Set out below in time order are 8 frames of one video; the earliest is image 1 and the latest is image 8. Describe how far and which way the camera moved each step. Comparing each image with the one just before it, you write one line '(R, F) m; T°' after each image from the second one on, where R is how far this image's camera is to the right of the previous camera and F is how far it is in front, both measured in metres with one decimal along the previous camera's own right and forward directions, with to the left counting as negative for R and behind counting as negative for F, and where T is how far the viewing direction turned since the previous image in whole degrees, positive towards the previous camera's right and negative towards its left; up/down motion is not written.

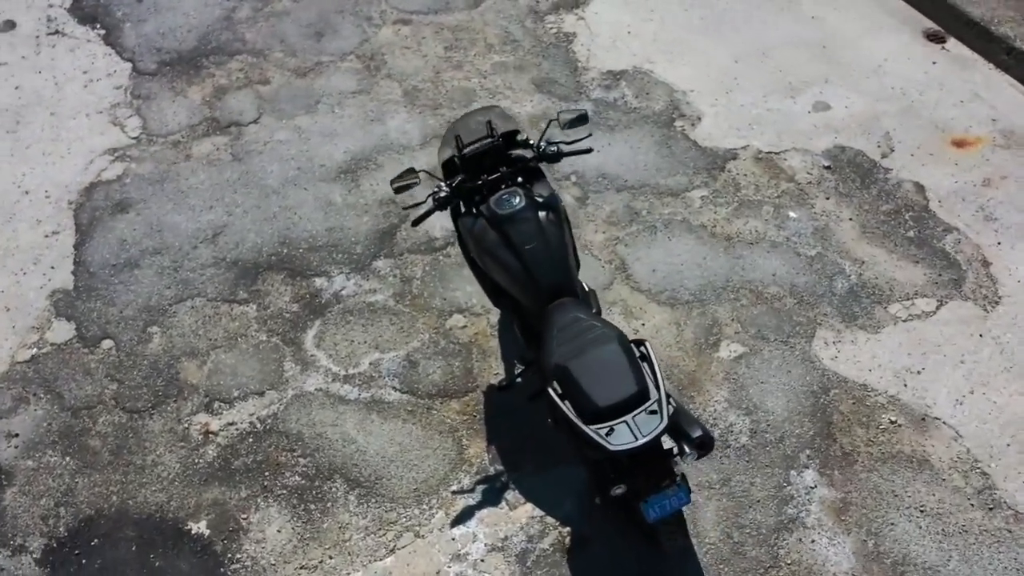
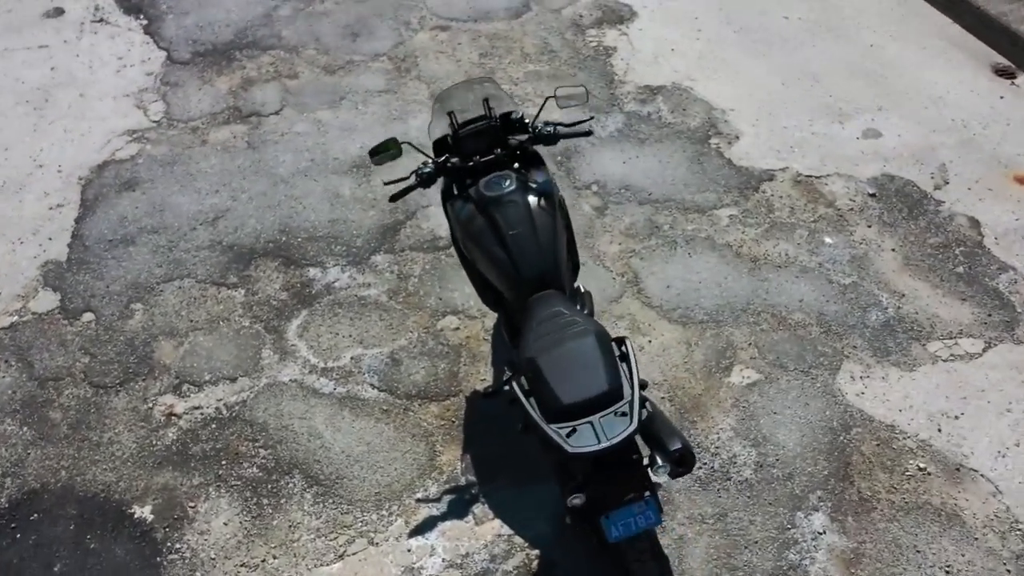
(+0.3, +0.4) m; -4°
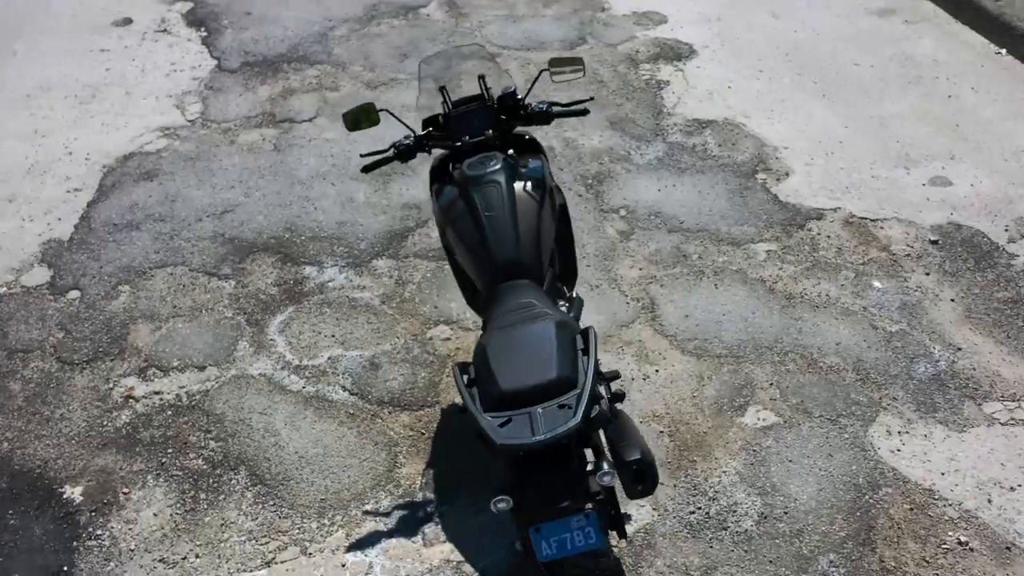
(+0.4, +0.4) m; -6°
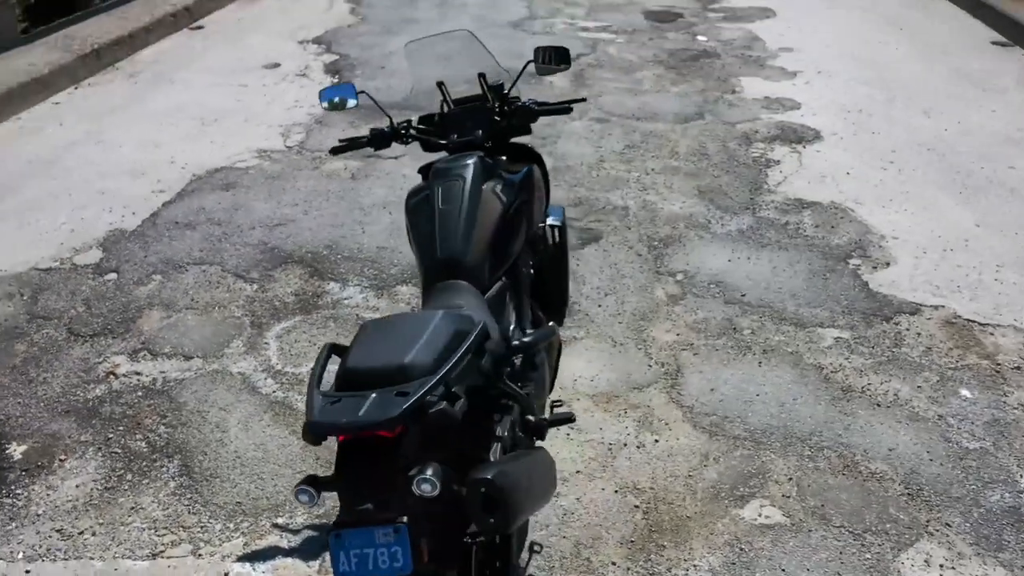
(+0.8, +0.5) m; -13°
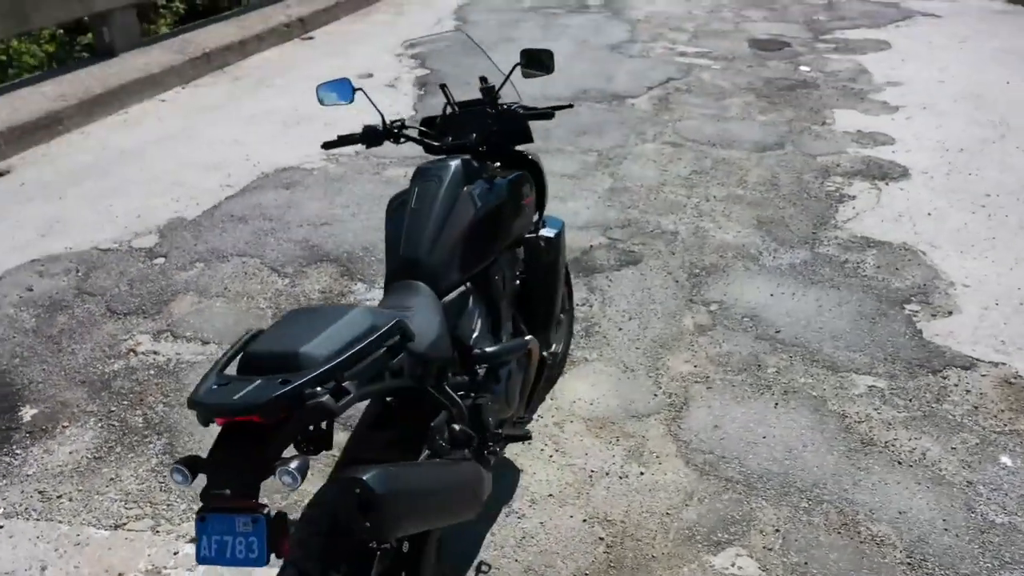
(+0.5, +0.1) m; -8°
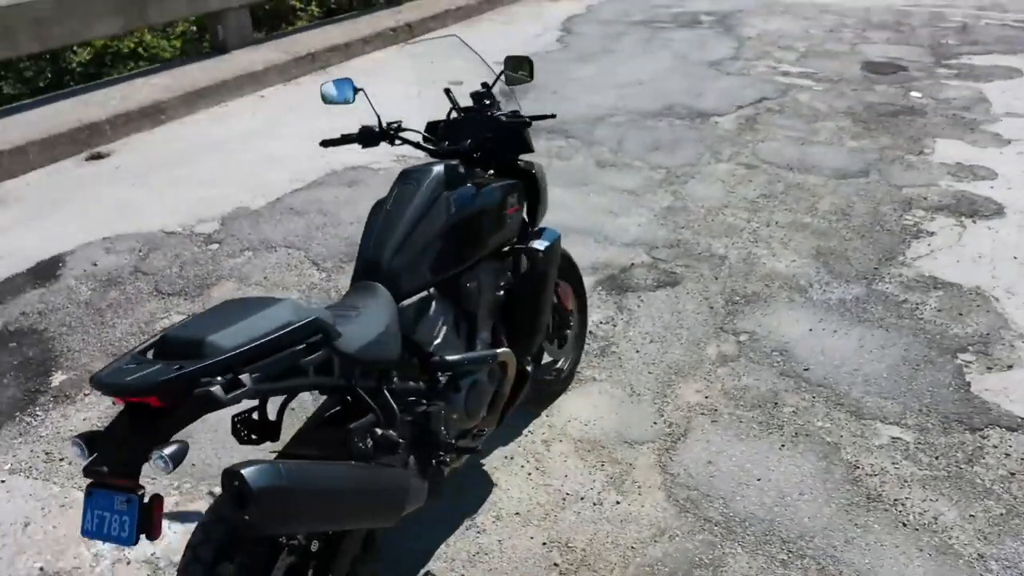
(+0.5, +0.1) m; -8°
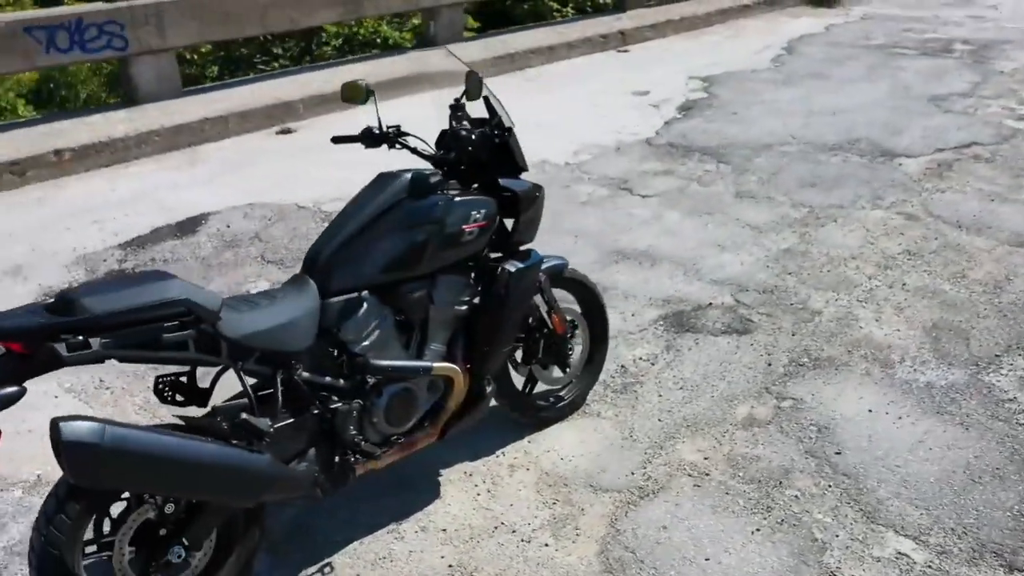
(+1.0, +0.2) m; -17°
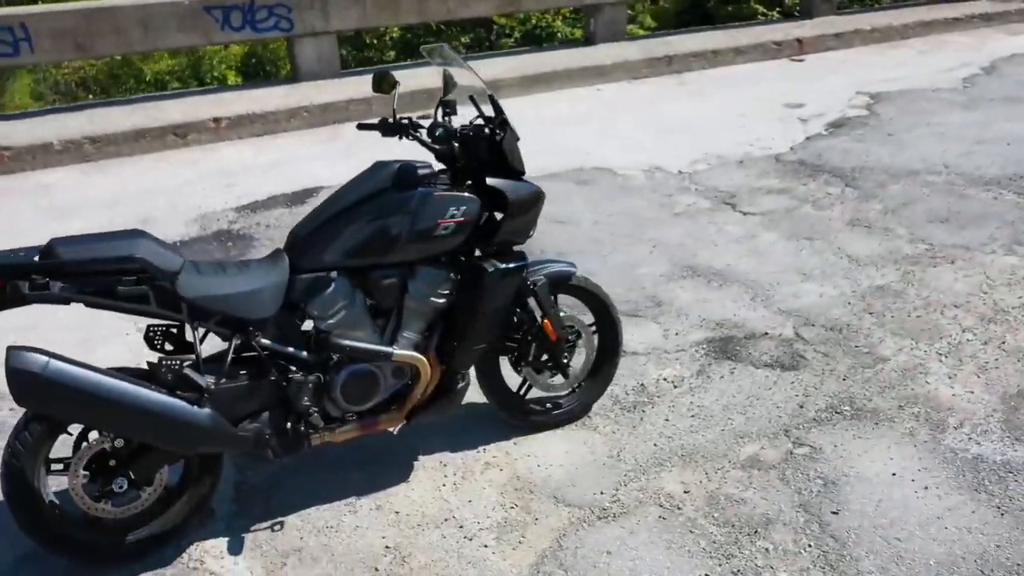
(+0.8, +0.1) m; -14°
